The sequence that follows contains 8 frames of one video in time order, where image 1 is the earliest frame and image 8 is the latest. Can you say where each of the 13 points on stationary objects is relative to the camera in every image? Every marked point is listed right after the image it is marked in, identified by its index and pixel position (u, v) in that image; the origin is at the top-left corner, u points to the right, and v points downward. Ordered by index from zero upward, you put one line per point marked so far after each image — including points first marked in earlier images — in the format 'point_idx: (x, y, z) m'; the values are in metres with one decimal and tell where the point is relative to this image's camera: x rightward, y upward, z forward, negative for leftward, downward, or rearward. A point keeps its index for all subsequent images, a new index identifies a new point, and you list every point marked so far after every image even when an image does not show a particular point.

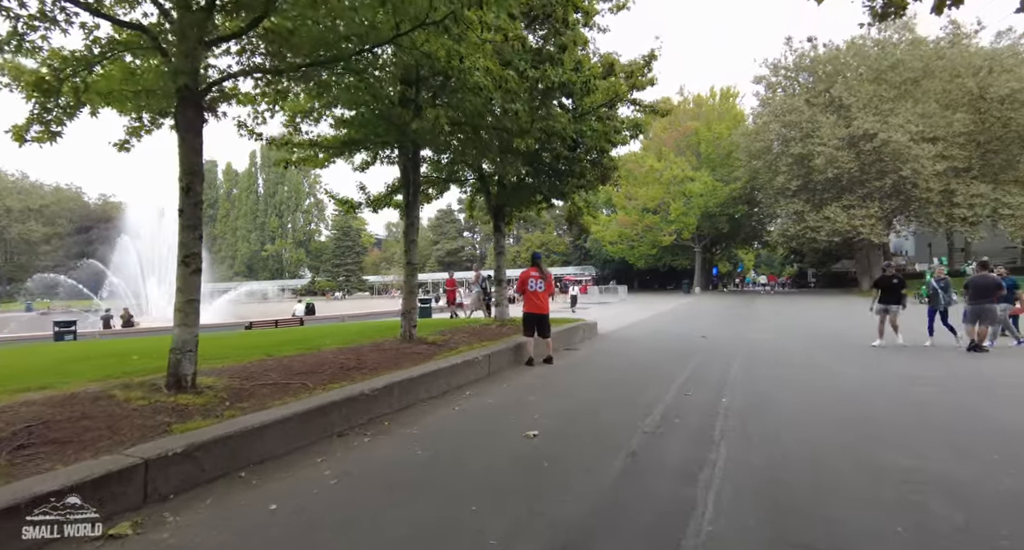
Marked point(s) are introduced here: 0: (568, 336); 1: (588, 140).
0: (+1.3, -1.4, +11.5) m
1: (+1.5, +2.7, +10.3) m
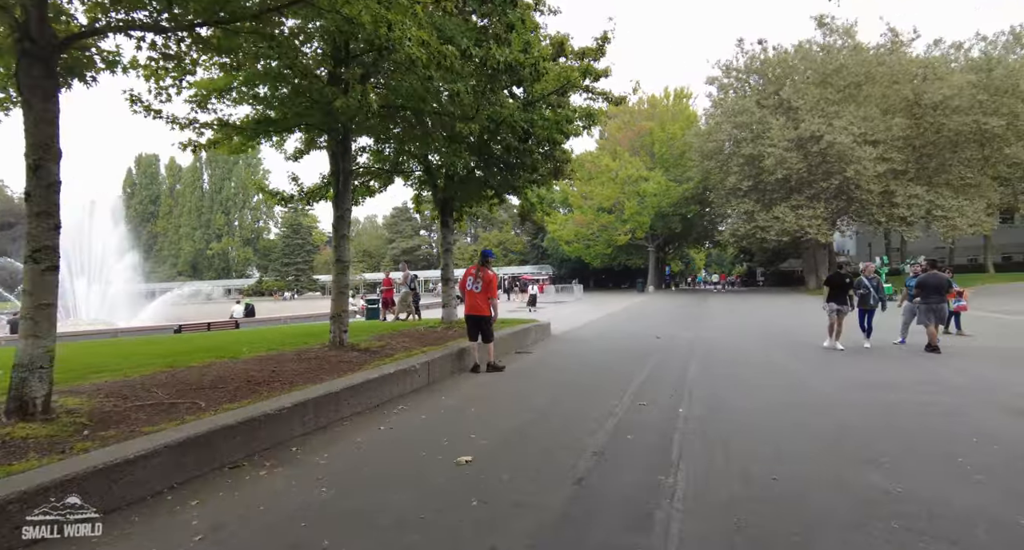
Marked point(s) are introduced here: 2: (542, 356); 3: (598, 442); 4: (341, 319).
0: (+0.2, -1.4, +10.9) m
1: (+0.5, +2.7, +9.7) m
2: (+0.6, -1.6, +10.0) m
3: (+0.8, -1.5, +4.5) m
4: (-2.6, -0.7, +7.7) m
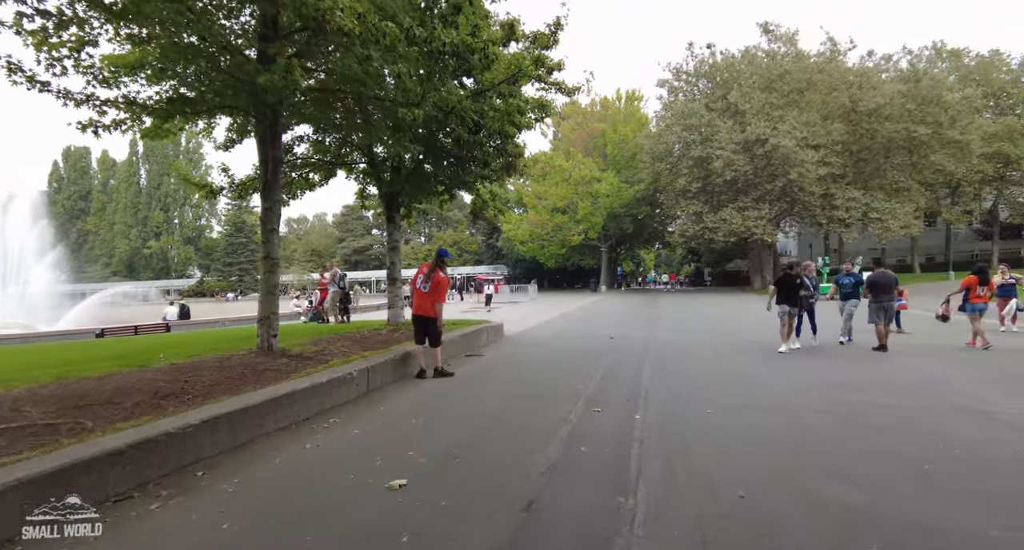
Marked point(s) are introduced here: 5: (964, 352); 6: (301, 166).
0: (-0.9, -1.3, +10.4) m
1: (-0.4, +2.7, +9.2) m
2: (-0.3, -1.6, +9.6) m
3: (+0.3, -1.5, +4.1) m
4: (-3.3, -0.6, +7.0) m
5: (+8.6, -1.5, +9.7) m
6: (-4.6, +2.4, +11.3) m
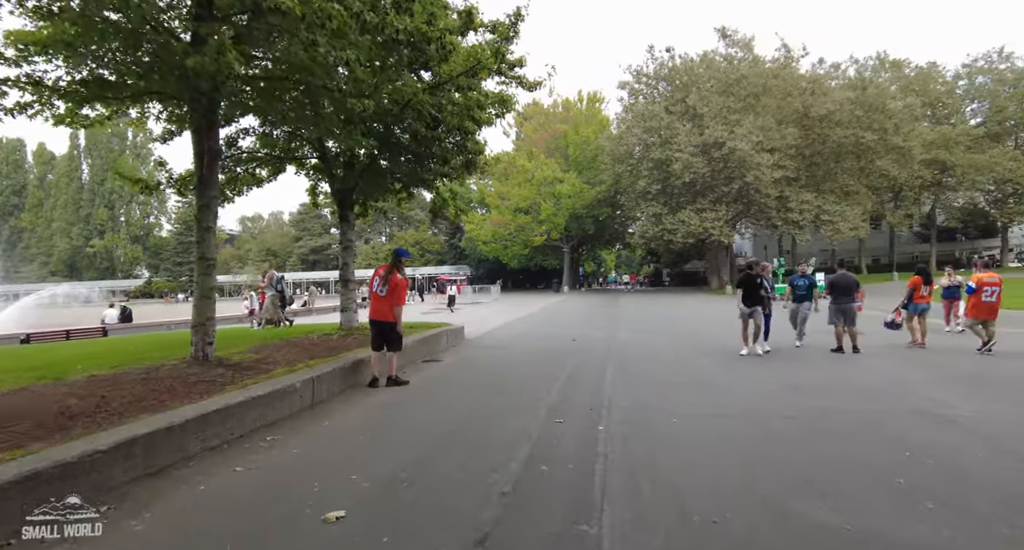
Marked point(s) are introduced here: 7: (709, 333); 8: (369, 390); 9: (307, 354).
0: (-1.6, -1.4, +10.0) m
1: (-1.1, +2.7, +8.8) m
2: (-1.0, -1.6, +9.2) m
3: (0.0, -1.5, +3.8) m
4: (-3.8, -0.7, +6.4) m
5: (+7.9, -1.5, +10.0) m
6: (-5.5, +2.4, +10.6) m
7: (+5.7, -1.7, +14.8) m
8: (-1.9, -1.5, +6.9) m
9: (-3.0, -1.1, +7.4) m
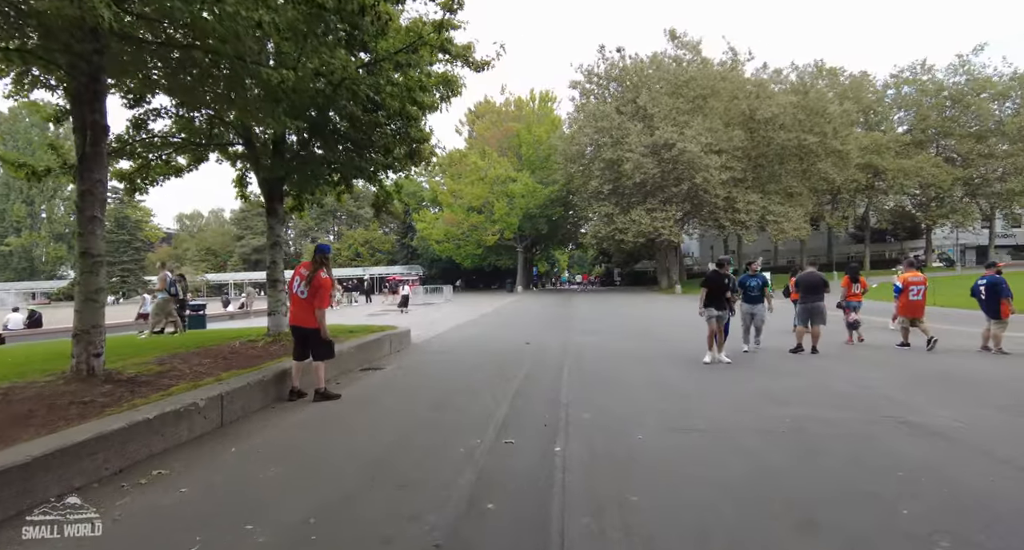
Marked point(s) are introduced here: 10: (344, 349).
0: (-2.6, -1.4, +9.1) m
1: (-1.9, +2.7, +8.0) m
2: (-1.9, -1.6, +8.4) m
3: (-0.4, -1.5, +3.1) m
4: (-4.4, -0.7, +5.4) m
5: (+6.9, -1.5, +10.0) m
6: (-6.5, +2.4, +9.4) m
7: (+4.3, -1.7, +14.6) m
8: (-2.5, -1.5, +6.0) m
9: (-3.6, -1.1, +6.4) m
10: (-2.7, -1.2, +8.3) m
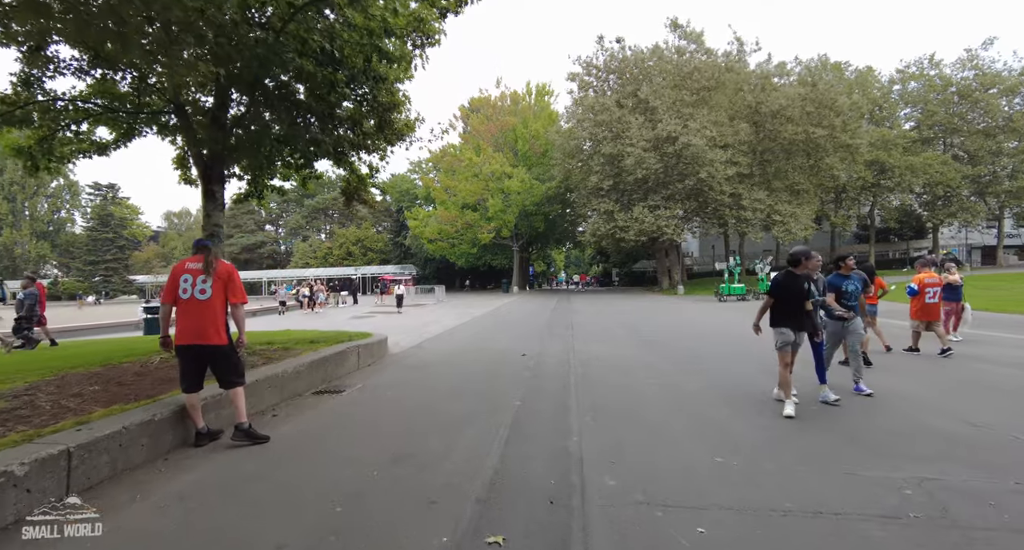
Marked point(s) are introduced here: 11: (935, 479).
0: (-2.7, -1.3, +7.5) m
1: (-2.0, +2.7, +6.4) m
2: (-2.0, -1.6, +6.7) m
3: (-0.5, -1.5, +1.5) m
4: (-4.5, -0.6, +3.7) m
5: (+6.8, -1.5, +8.4) m
6: (-6.6, +2.4, +7.7) m
7: (+4.2, -1.7, +13.0) m
8: (-2.6, -1.5, +4.3) m
9: (-3.7, -1.1, +4.8) m
10: (-2.8, -1.2, +6.6) m
11: (+2.9, -1.4, +3.5) m
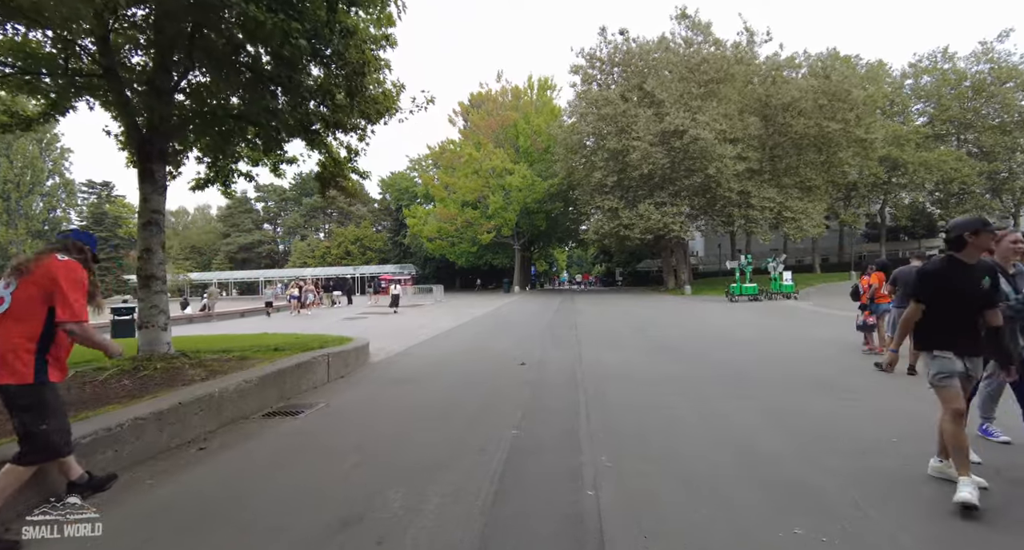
0: (-2.7, -1.3, +6.3) m
1: (-2.1, +2.8, +5.1) m
2: (-2.0, -1.5, +5.5) m
3: (-0.5, -1.4, +0.2) m
4: (-4.6, -0.6, +2.5) m
5: (+6.8, -1.4, +7.2) m
6: (-6.6, +2.4, +6.5) m
7: (+4.1, -1.6, +11.7) m
8: (-2.7, -1.5, +3.1) m
9: (-3.8, -1.1, +3.5) m
10: (-2.9, -1.1, +5.4) m
11: (+2.8, -1.3, +2.3) m
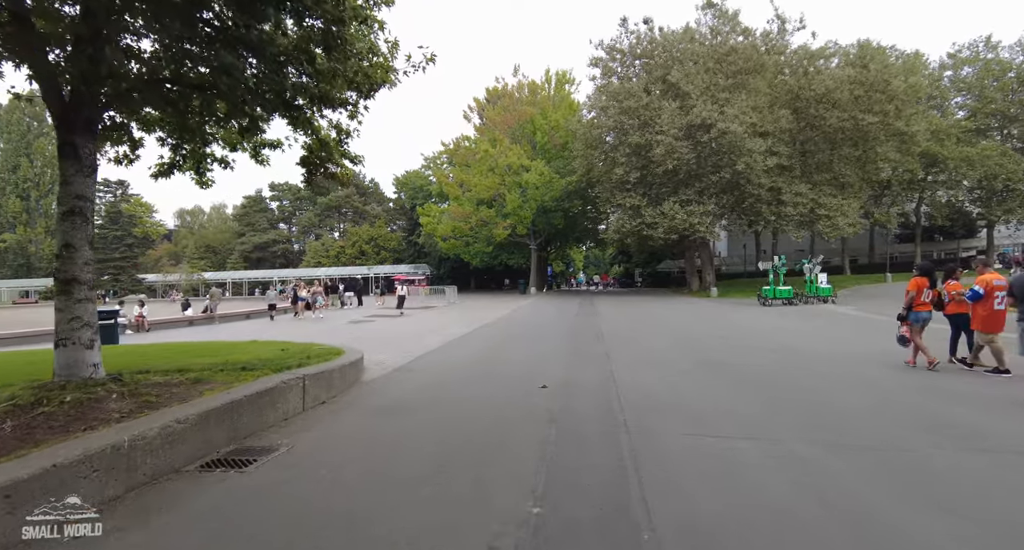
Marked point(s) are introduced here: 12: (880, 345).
0: (-2.5, -1.3, +4.9) m
1: (-1.9, +2.8, +3.8) m
2: (-1.9, -1.6, +4.1) m
3: (-0.5, -1.5, -1.2) m
4: (-4.5, -0.6, +1.2) m
5: (+7.0, -1.5, +5.5) m
6: (-6.4, +2.4, +5.3) m
7: (+4.5, -1.7, +10.2) m
8: (-2.6, -1.5, +1.8) m
9: (-3.7, -1.1, +2.2) m
10: (-2.7, -1.1, +4.1) m
11: (+2.9, -1.4, +0.8) m
12: (+8.9, -1.8, +12.4) m
